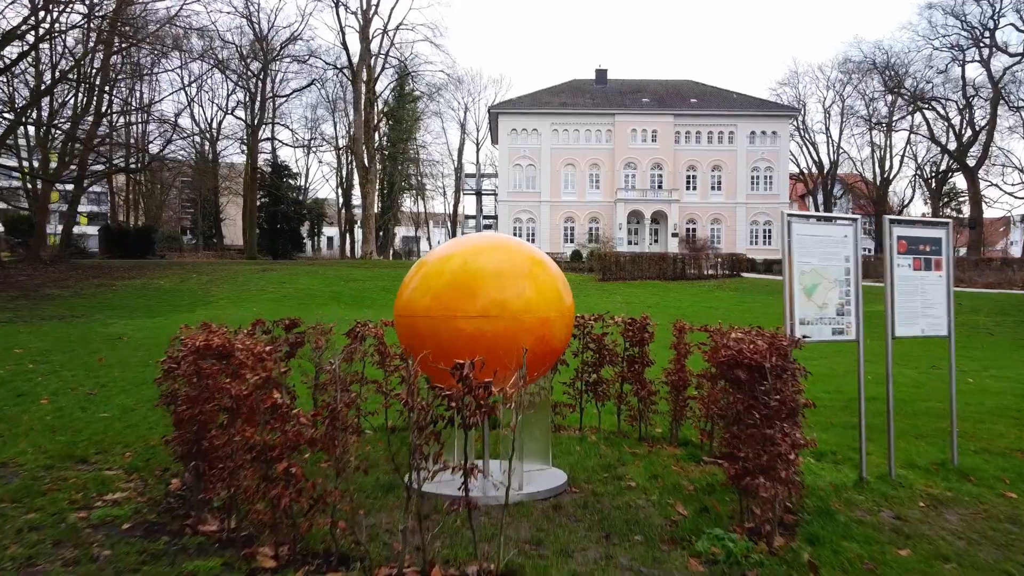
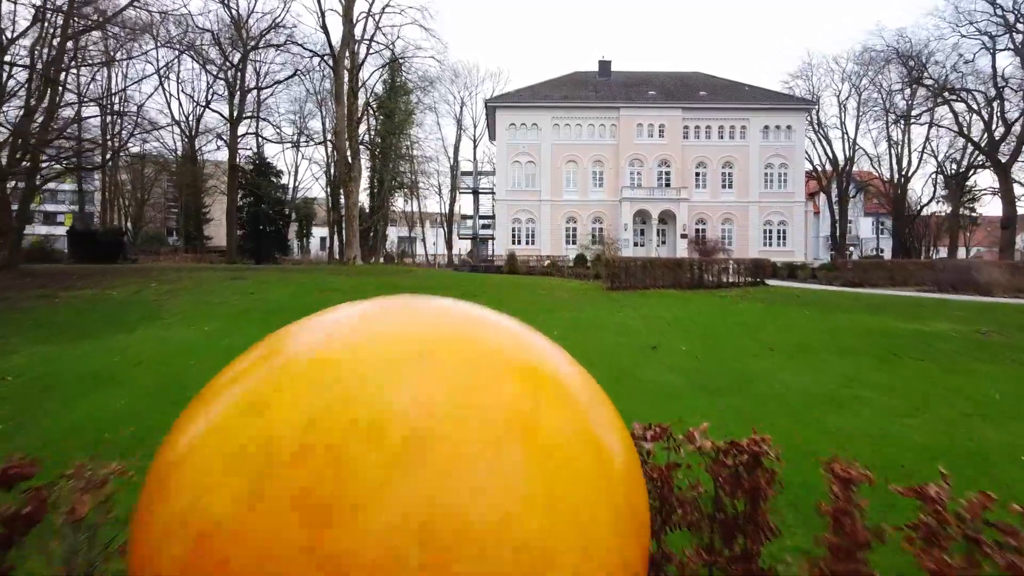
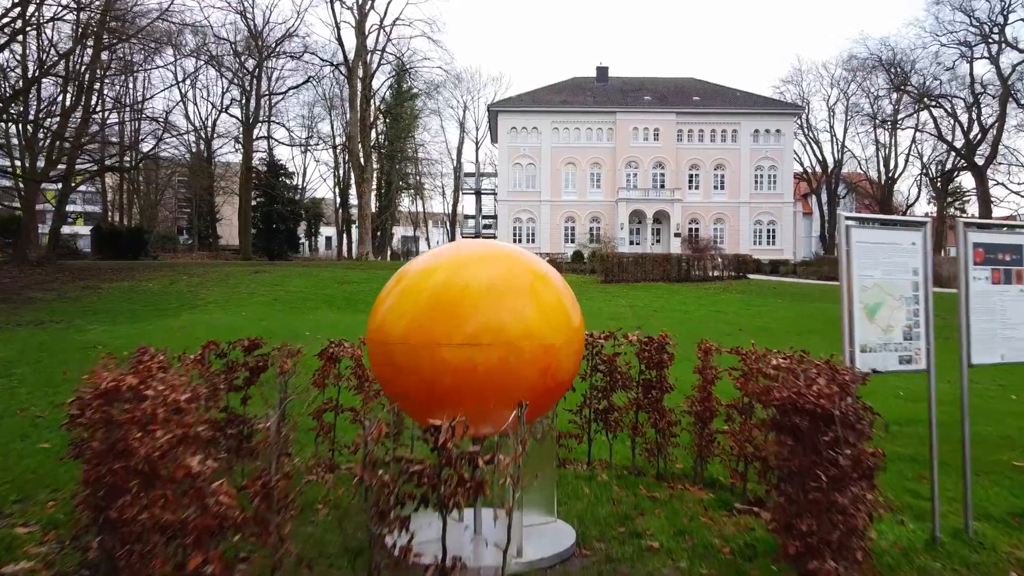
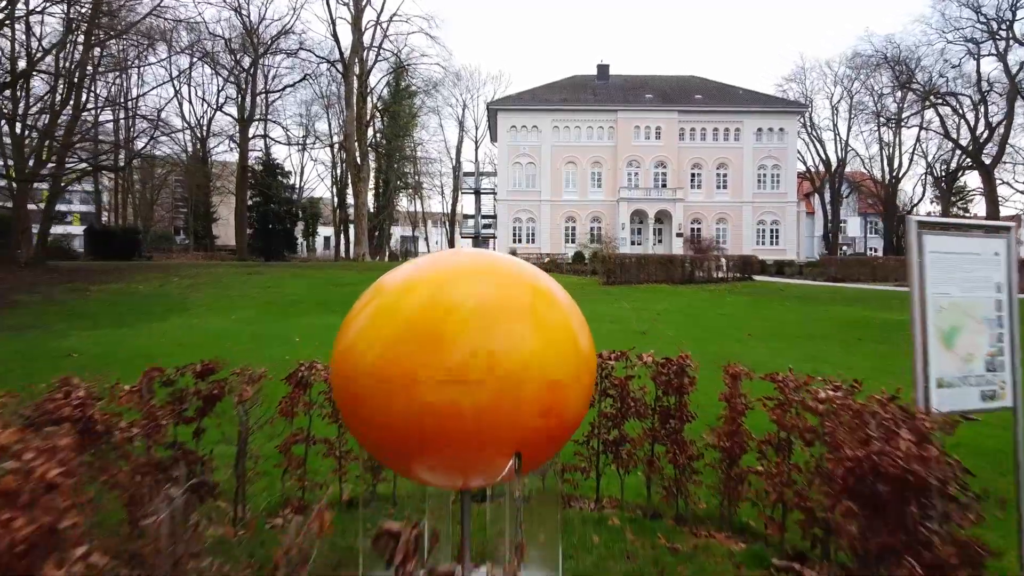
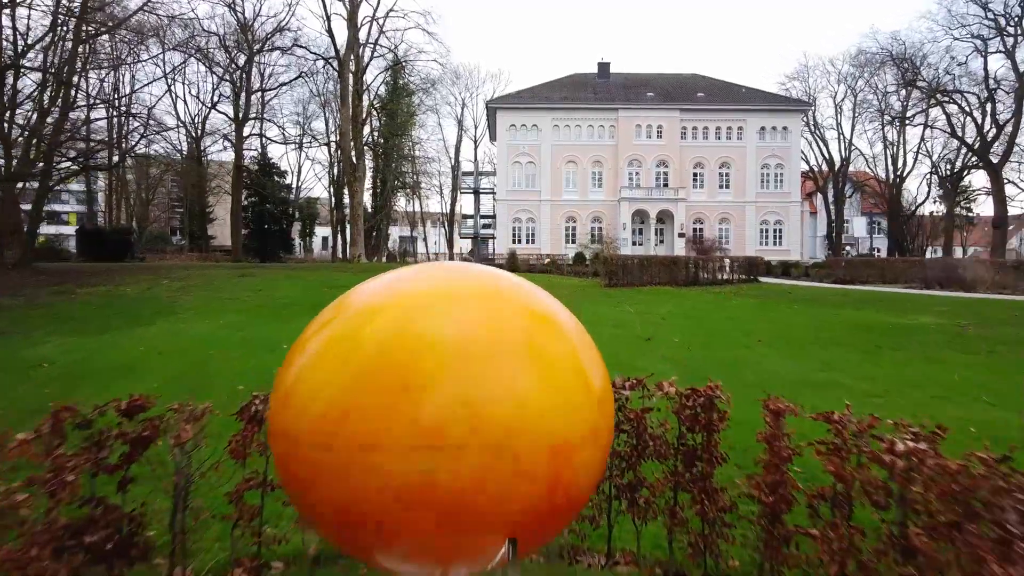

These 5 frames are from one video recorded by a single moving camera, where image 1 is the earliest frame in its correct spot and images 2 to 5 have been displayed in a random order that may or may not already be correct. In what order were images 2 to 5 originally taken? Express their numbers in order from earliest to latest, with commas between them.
3, 4, 5, 2
